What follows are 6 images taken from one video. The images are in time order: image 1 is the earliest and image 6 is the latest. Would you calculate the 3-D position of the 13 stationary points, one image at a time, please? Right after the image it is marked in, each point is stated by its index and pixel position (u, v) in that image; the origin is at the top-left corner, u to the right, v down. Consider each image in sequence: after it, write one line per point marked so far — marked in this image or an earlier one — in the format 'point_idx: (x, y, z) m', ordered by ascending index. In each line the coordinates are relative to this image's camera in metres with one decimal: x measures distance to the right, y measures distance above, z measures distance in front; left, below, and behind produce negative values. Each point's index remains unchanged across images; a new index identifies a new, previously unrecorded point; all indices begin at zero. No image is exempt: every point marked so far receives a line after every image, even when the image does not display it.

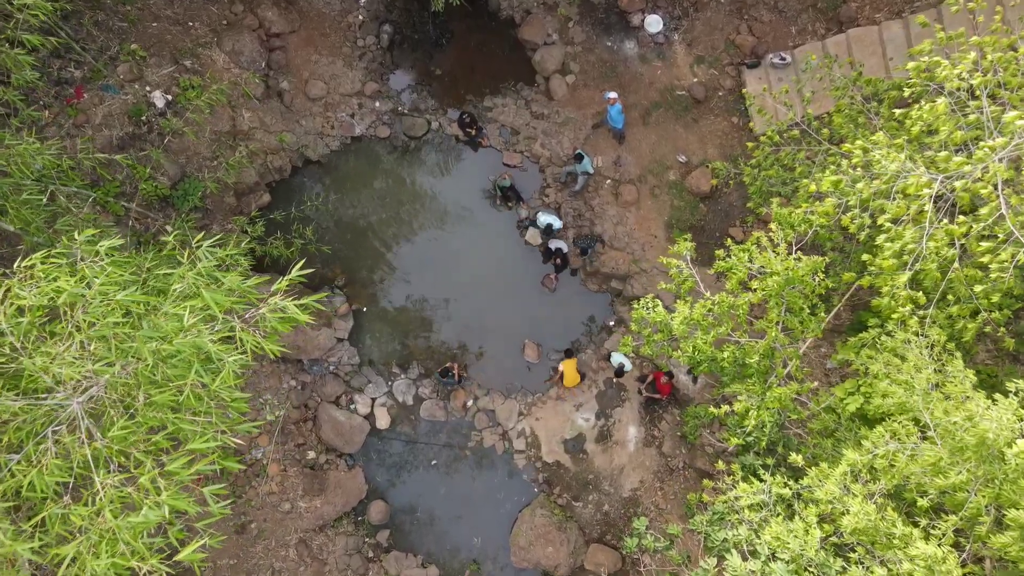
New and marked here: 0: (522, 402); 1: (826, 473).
0: (+0.2, -2.4, +11.1) m
1: (+3.3, -1.9, +5.5) m
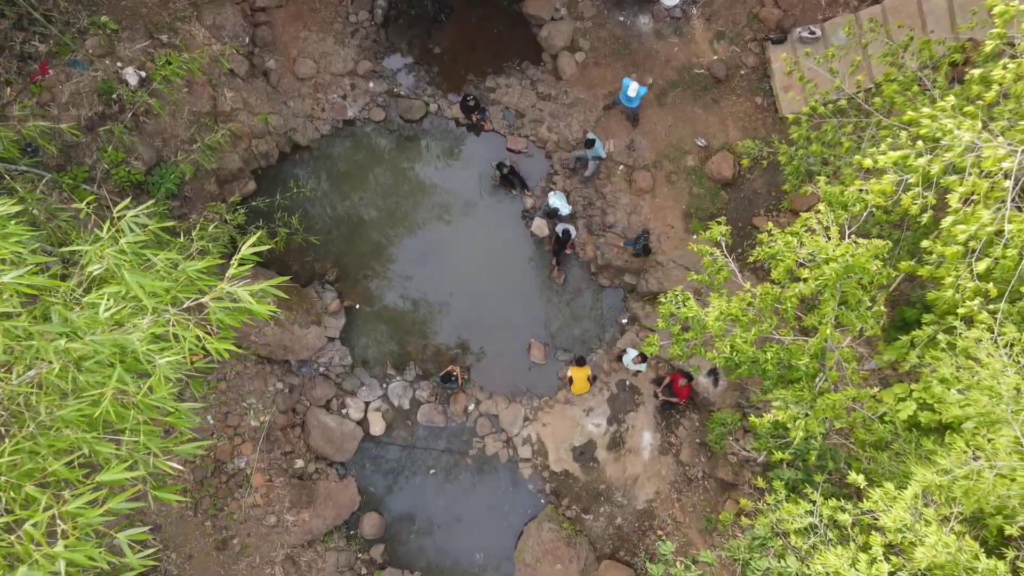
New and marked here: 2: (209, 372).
0: (+0.3, -2.3, +10.2) m
1: (+3.4, -1.8, +4.7) m
2: (-5.4, -1.5, +9.5) m
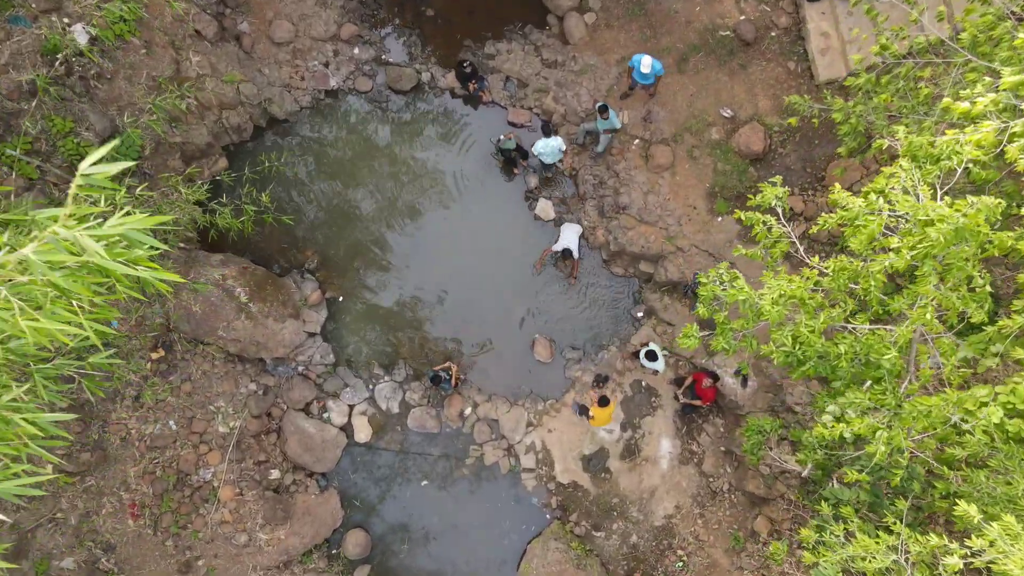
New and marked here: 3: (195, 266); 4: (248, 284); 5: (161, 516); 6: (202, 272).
0: (+0.3, -2.1, +9.1) m
1: (+3.4, -1.6, +3.6) m
2: (-5.4, -1.3, +8.4) m
3: (-5.1, +0.4, +8.5) m
4: (-4.3, +0.1, +8.6) m
5: (-5.4, -3.5, +8.2) m
6: (-4.9, +0.3, +8.5) m
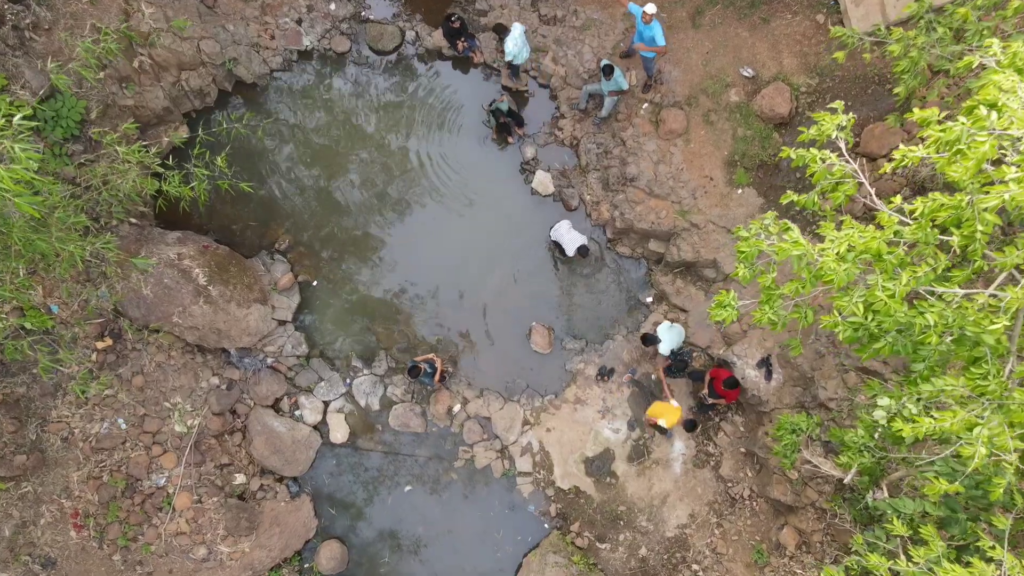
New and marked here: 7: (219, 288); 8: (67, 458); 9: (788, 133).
0: (+0.2, -1.8, +8.2) m
1: (+3.3, -1.4, +2.6) m
2: (-5.5, -1.1, +7.4) m
3: (-5.2, +0.6, +7.5) m
4: (-4.4, +0.3, +7.6) m
5: (-5.5, -3.3, +7.2) m
6: (-5.0, +0.5, +7.5) m
7: (-4.2, 0.0, +7.6) m
8: (-6.1, -2.3, +7.2) m
9: (+3.9, +2.2, +7.6) m
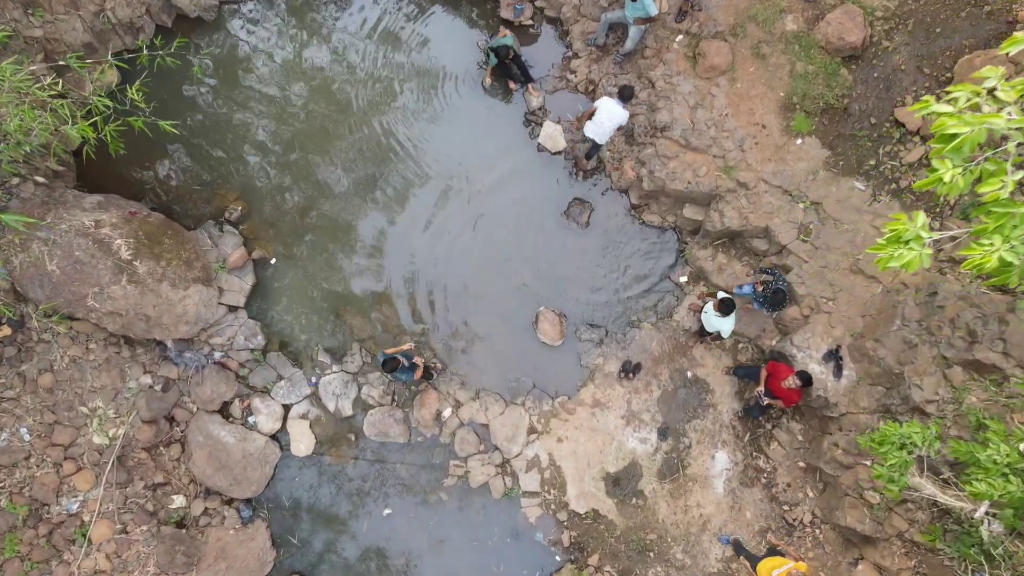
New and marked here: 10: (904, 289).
0: (+0.3, -1.5, +6.6) m
1: (+3.4, -1.1, +1.1) m
2: (-5.5, -0.8, +5.9) m
3: (-5.1, +0.9, +6.0) m
4: (-4.3, +0.6, +6.1) m
5: (-5.5, -3.0, +5.7) m
6: (-5.0, +0.8, +6.0) m
7: (-4.2, +0.3, +6.1) m
8: (-6.0, -2.0, +5.7) m
9: (+4.0, +2.5, +6.0) m
10: (+4.2, 0.0, +5.7) m
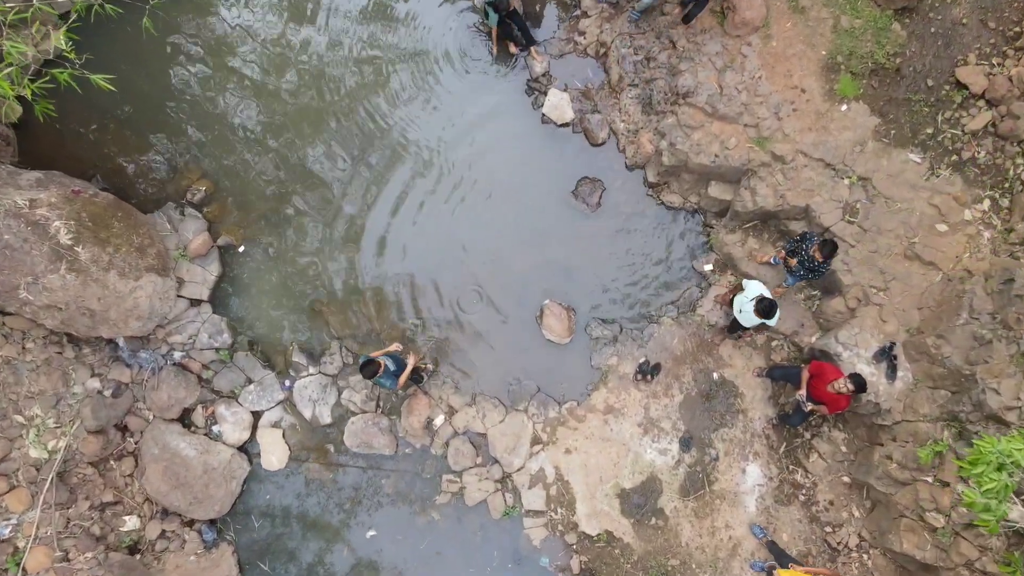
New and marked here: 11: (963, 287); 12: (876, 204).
0: (+0.3, -1.4, +5.8) m
1: (+3.4, -1.0, +0.3) m
2: (-5.5, -0.7, +5.1) m
3: (-5.1, +1.0, +5.2) m
4: (-4.3, +0.7, +5.3) m
5: (-5.5, -2.9, +4.9) m
6: (-5.0, +0.9, +5.1) m
7: (-4.2, +0.4, +5.2) m
8: (-6.0, -1.9, +4.9) m
9: (+4.0, +2.6, +5.2) m
10: (+4.2, +0.1, +4.9) m
11: (+4.1, 0.0, +4.9) m
12: (+3.6, +0.8, +5.3) m
